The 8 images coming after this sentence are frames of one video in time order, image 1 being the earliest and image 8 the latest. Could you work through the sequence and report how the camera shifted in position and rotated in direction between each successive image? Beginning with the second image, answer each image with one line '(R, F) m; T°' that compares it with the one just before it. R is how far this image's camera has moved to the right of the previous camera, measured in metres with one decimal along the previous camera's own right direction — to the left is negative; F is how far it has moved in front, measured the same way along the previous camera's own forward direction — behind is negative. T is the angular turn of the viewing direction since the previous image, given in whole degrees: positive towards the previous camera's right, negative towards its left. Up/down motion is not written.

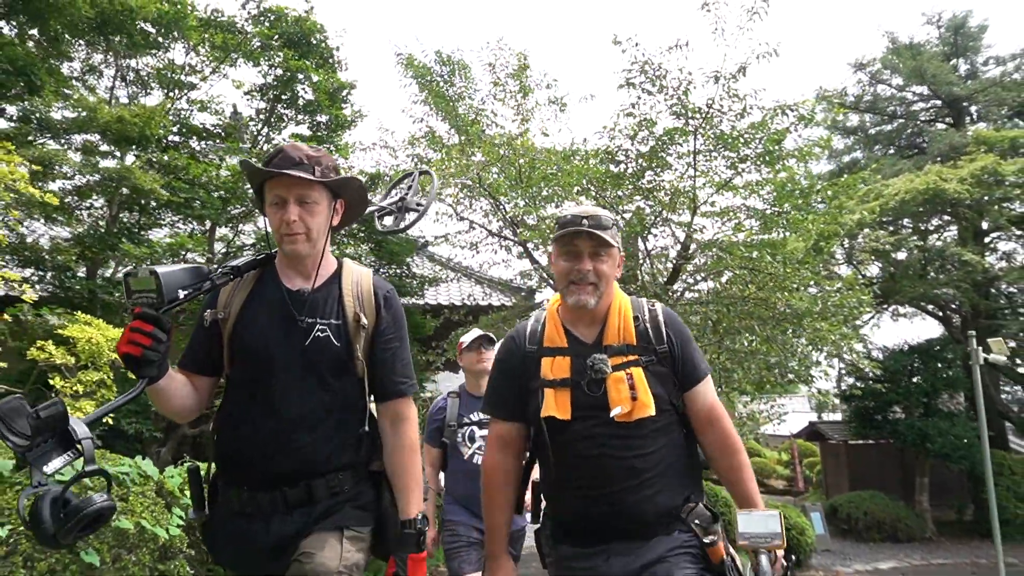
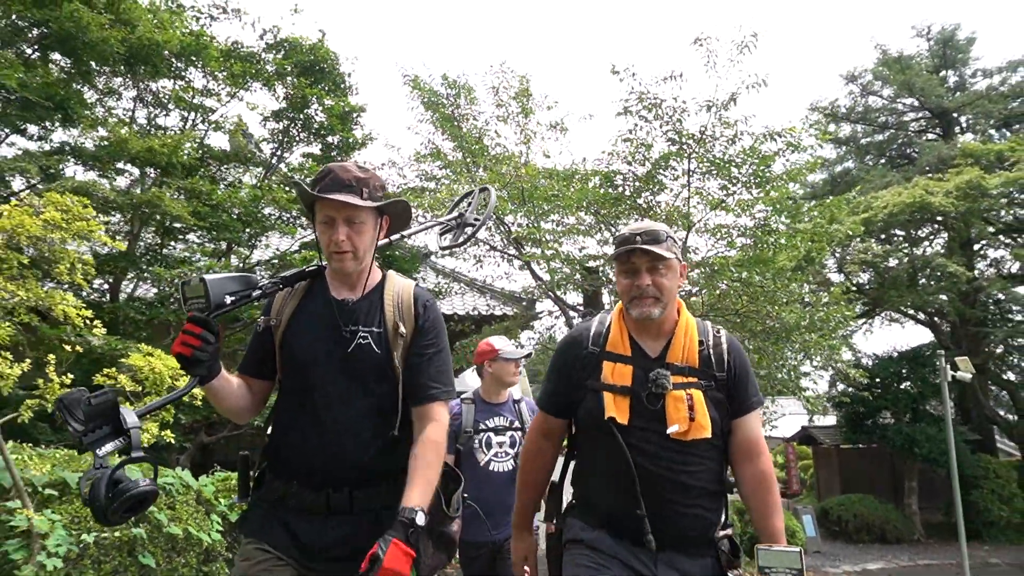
(-0.1, -0.4) m; 0°
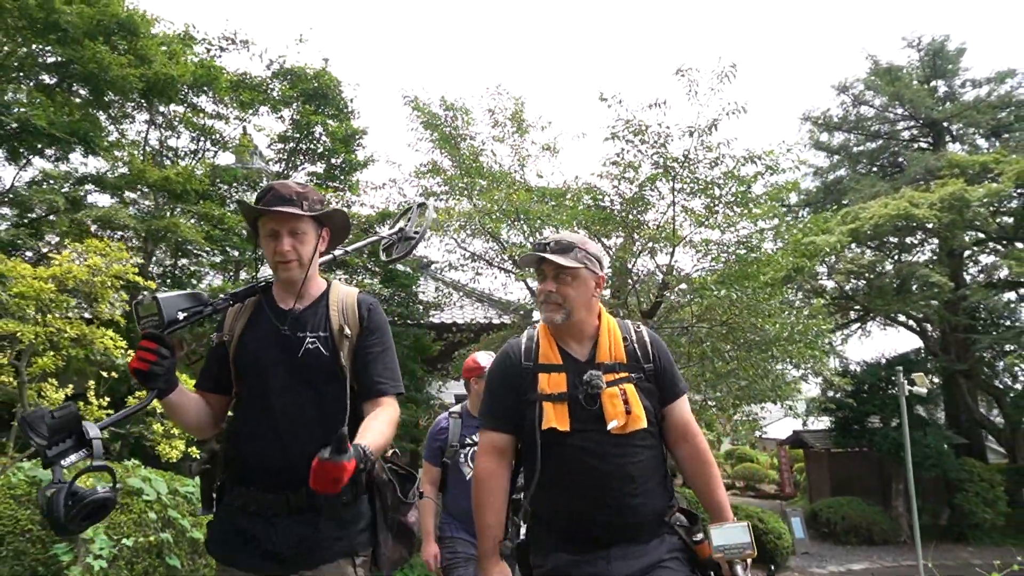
(+0.1, -0.4) m; 0°
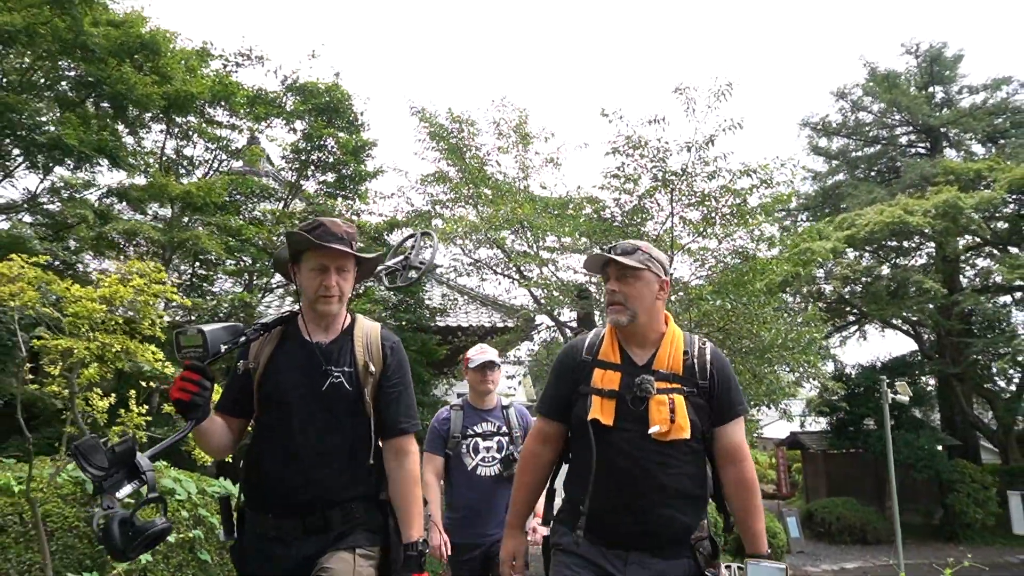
(0.0, -0.3) m; 0°
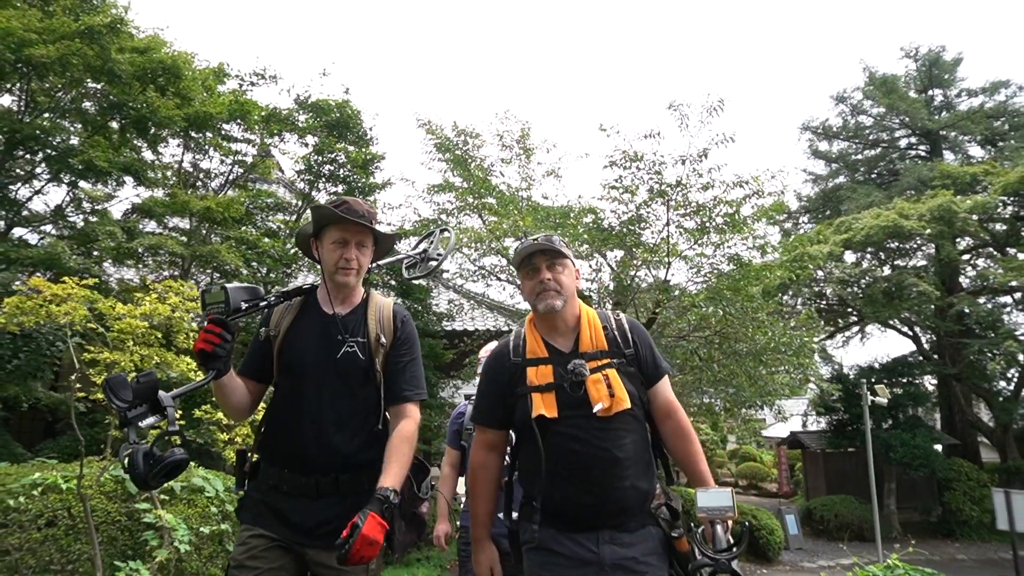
(0.0, -0.4) m; -1°
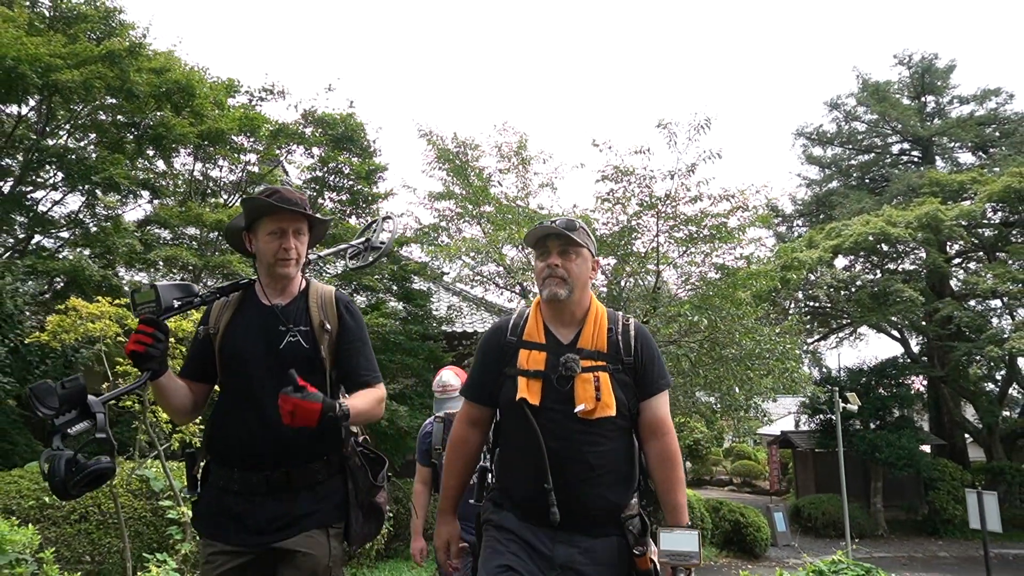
(0.0, -0.4) m; 0°
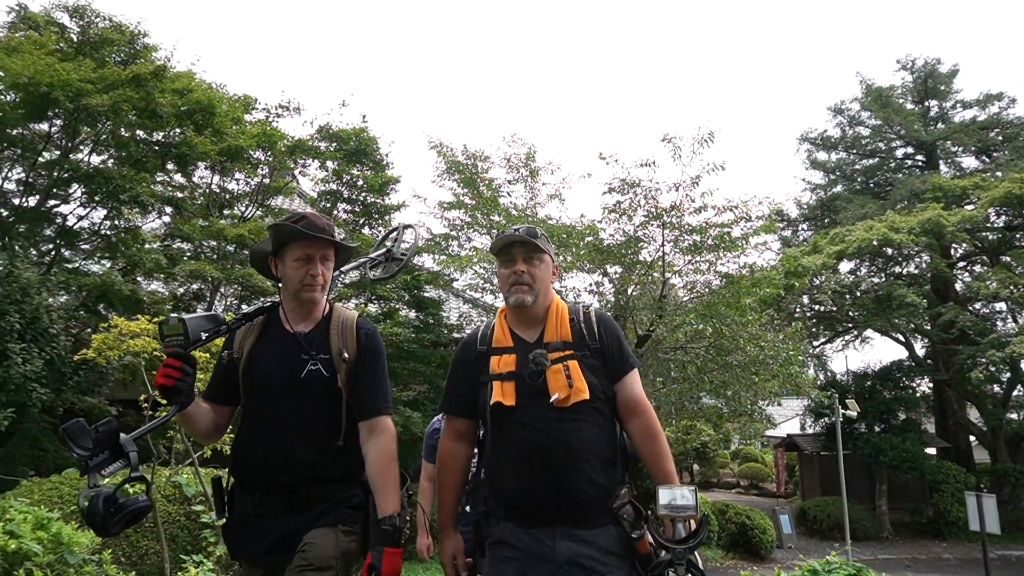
(0.0, -0.2) m; 0°
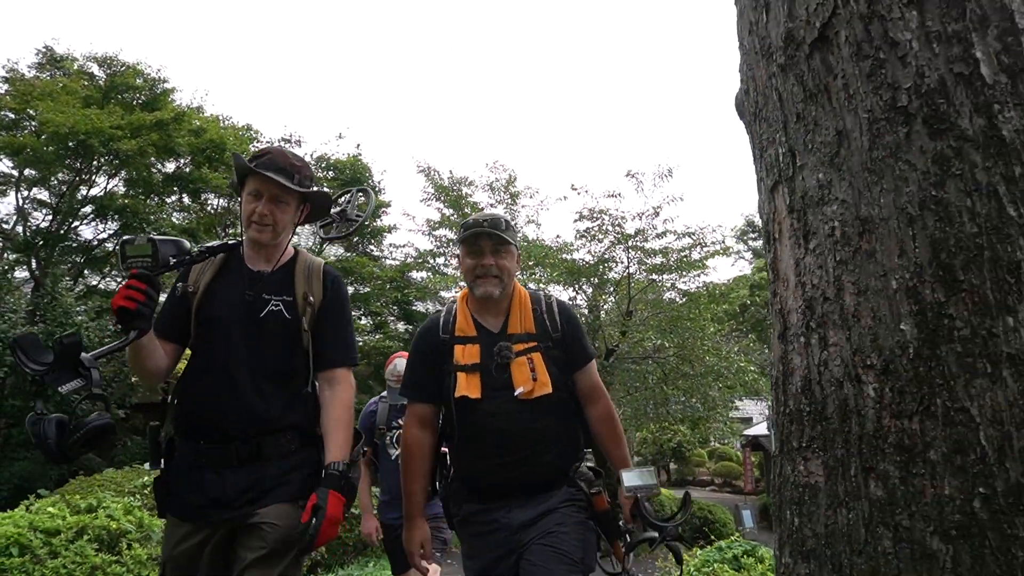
(+0.1, -0.9) m; +1°
